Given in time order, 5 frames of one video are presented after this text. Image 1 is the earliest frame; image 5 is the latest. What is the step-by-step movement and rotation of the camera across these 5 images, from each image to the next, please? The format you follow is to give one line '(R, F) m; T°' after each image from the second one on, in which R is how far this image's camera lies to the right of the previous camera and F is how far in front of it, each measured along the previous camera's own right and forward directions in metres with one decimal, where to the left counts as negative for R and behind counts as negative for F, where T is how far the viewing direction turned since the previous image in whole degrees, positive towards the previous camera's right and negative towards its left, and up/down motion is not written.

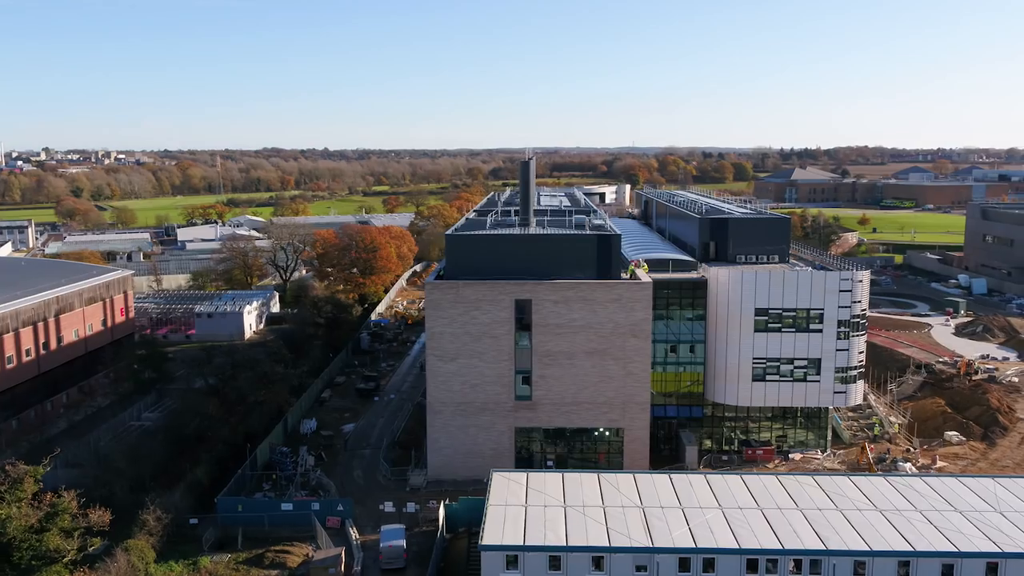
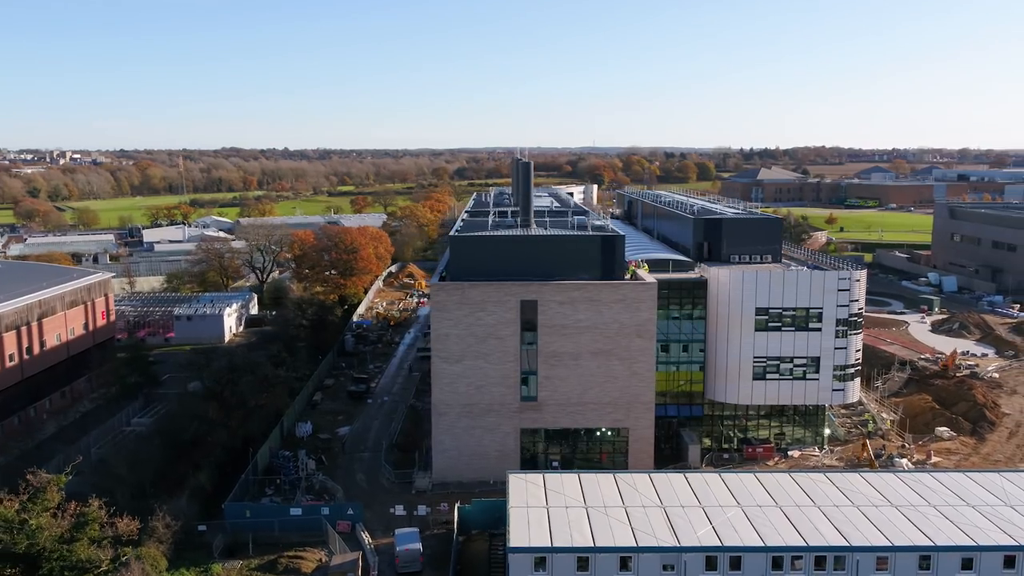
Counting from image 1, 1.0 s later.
(-1.1, +0.1) m; +2°
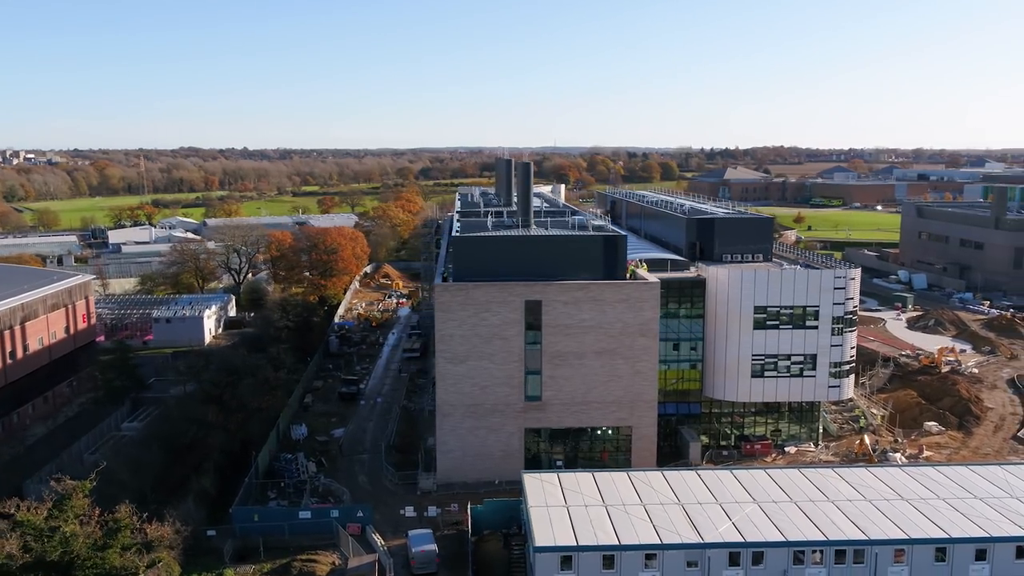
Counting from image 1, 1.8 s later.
(-1.1, 0.0) m; +2°
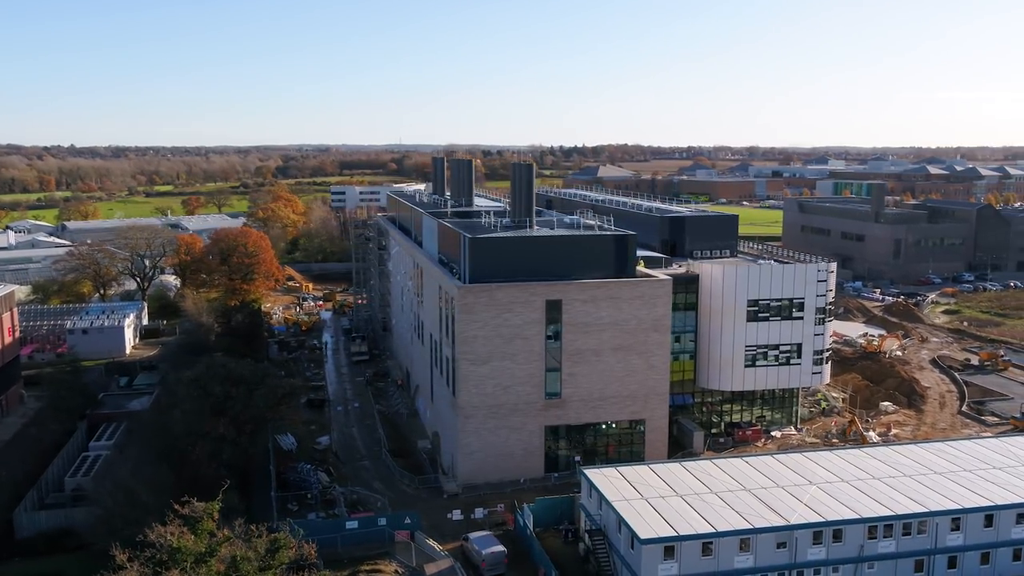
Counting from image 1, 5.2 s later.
(-4.3, +0.1) m; +8°
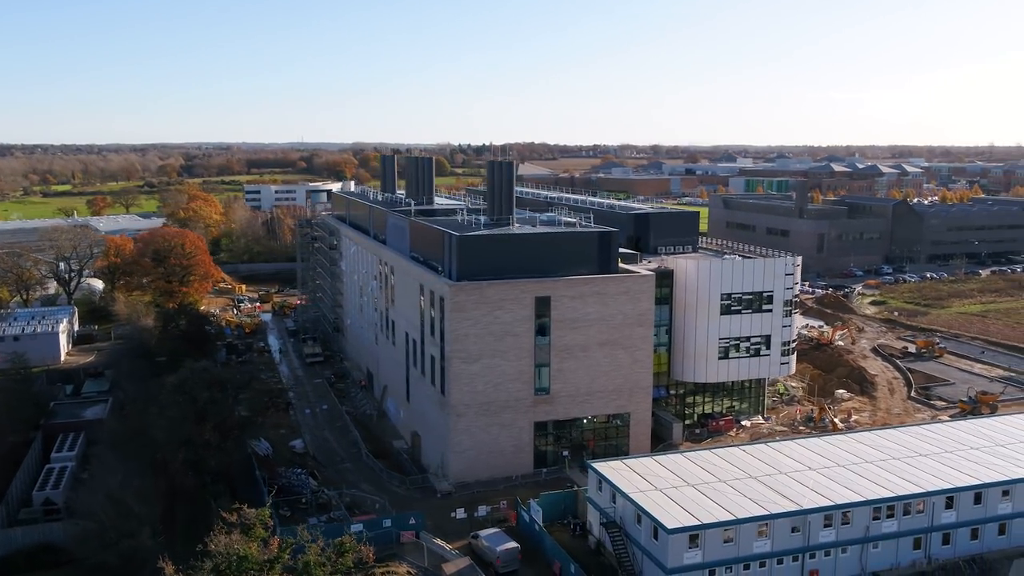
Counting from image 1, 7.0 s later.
(-2.1, 0.0) m; +5°
